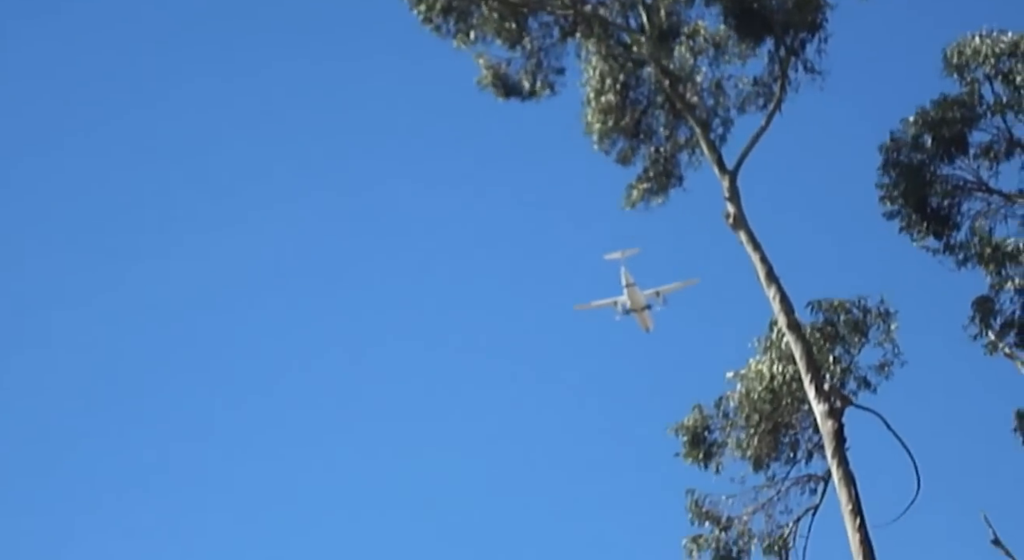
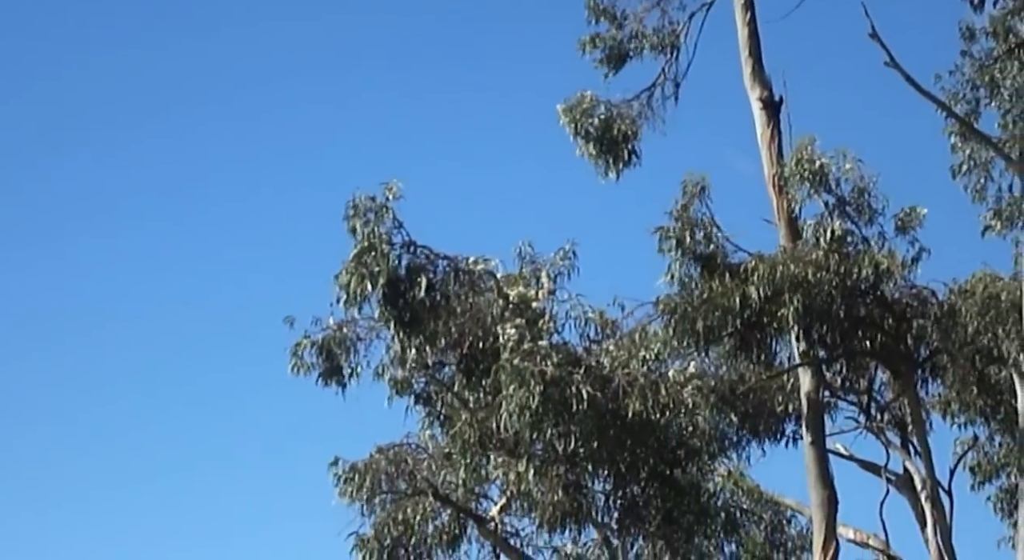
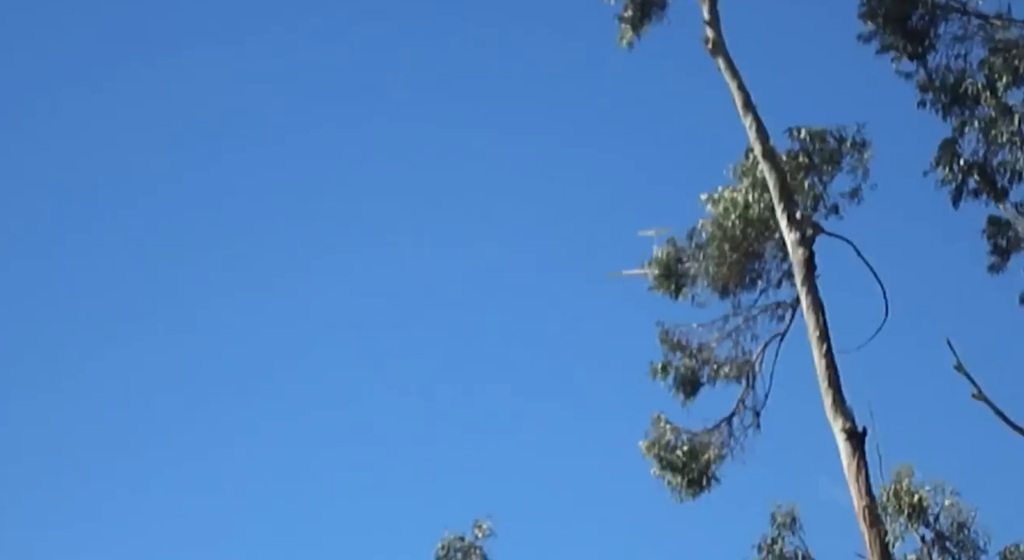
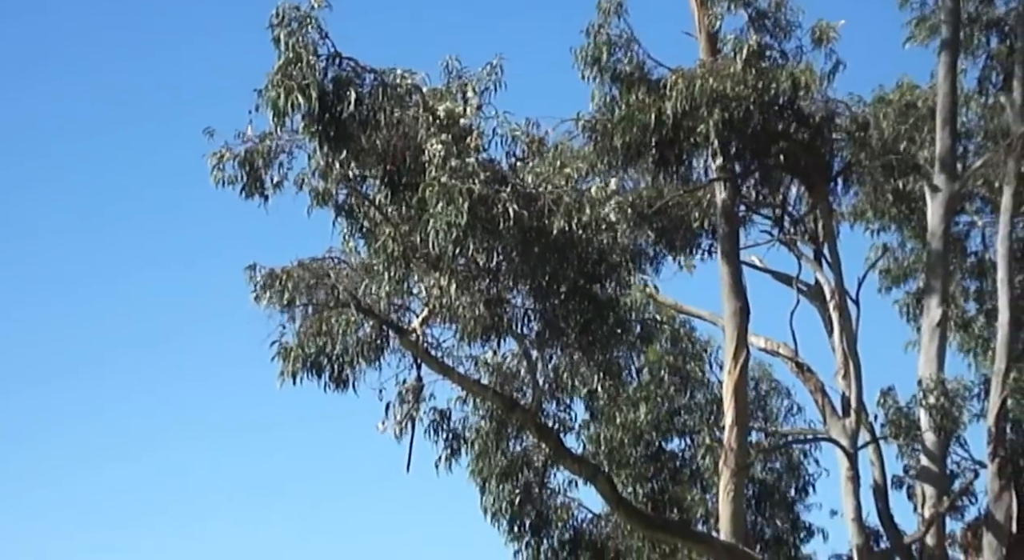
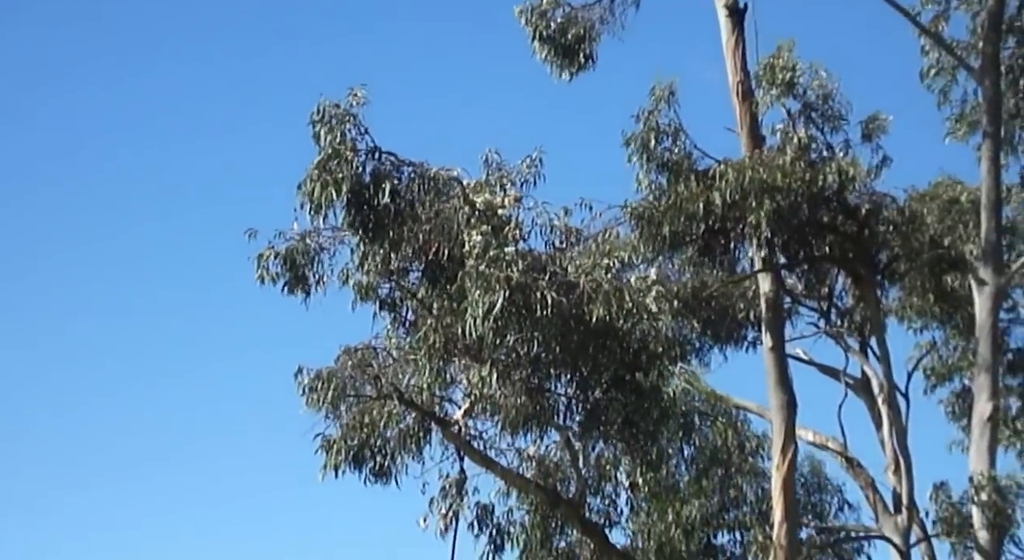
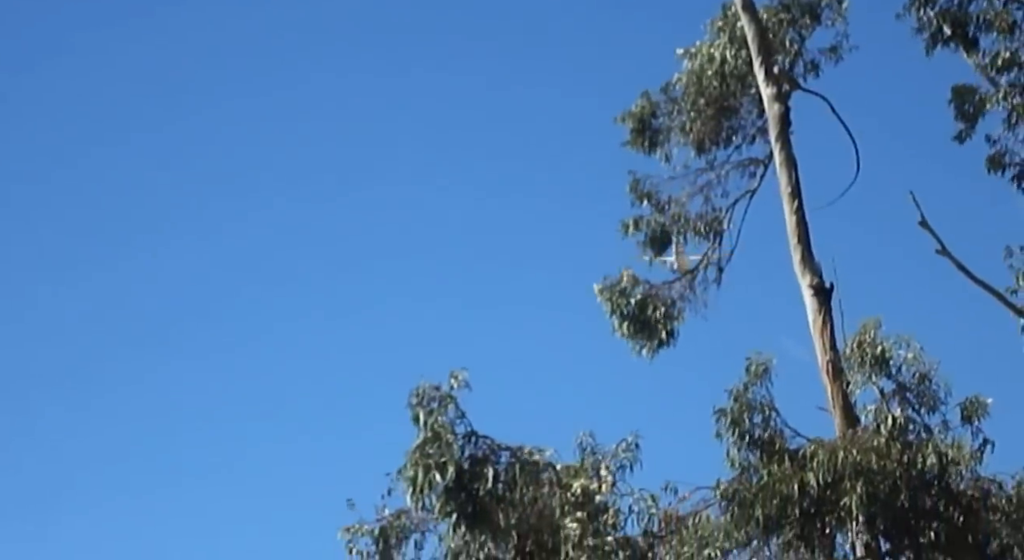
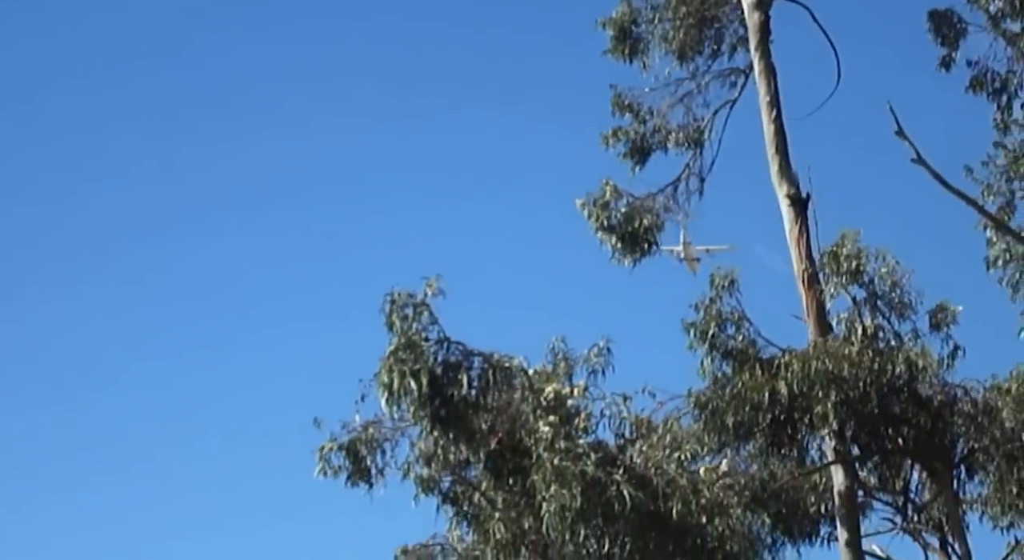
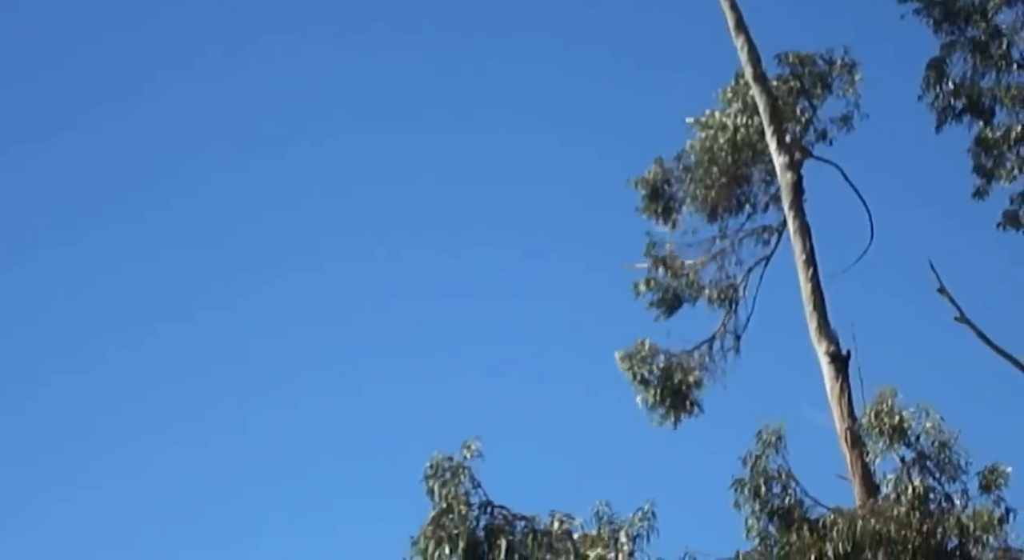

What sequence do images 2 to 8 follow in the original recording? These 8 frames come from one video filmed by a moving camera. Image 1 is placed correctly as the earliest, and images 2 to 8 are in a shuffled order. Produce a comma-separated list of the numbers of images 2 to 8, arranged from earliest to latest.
3, 8, 6, 7, 2, 5, 4
